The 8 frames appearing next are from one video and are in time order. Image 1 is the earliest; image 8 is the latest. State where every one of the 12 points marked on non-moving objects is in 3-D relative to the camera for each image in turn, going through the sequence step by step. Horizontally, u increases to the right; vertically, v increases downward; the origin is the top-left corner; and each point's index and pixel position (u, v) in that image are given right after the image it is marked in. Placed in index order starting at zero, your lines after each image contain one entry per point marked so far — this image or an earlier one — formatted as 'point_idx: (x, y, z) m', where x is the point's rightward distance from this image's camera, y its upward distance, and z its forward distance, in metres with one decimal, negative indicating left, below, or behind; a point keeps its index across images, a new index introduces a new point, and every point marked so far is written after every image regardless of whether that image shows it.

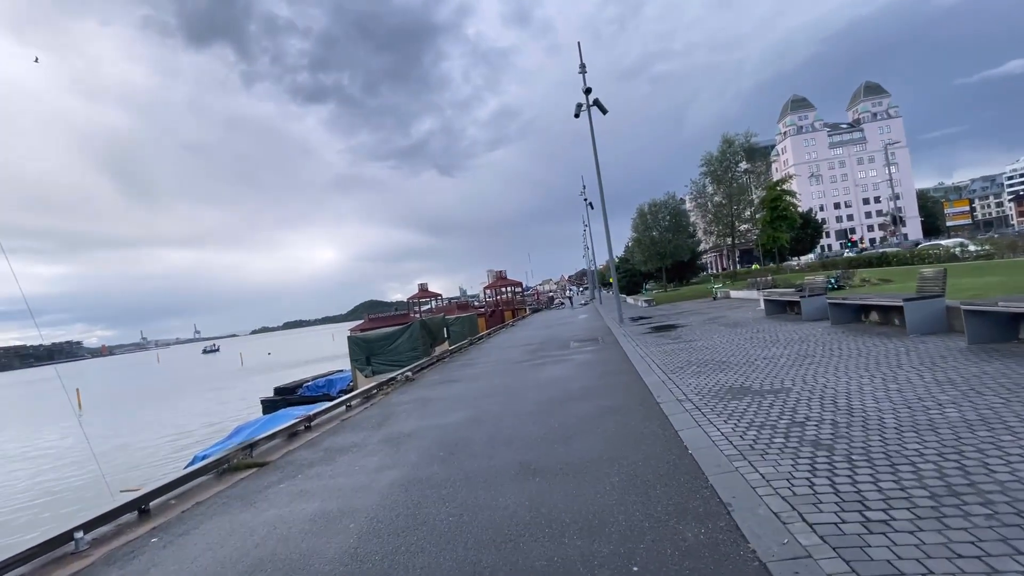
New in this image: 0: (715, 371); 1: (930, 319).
0: (+3.9, -1.6, +9.2) m
1: (+8.6, -0.6, +9.8) m
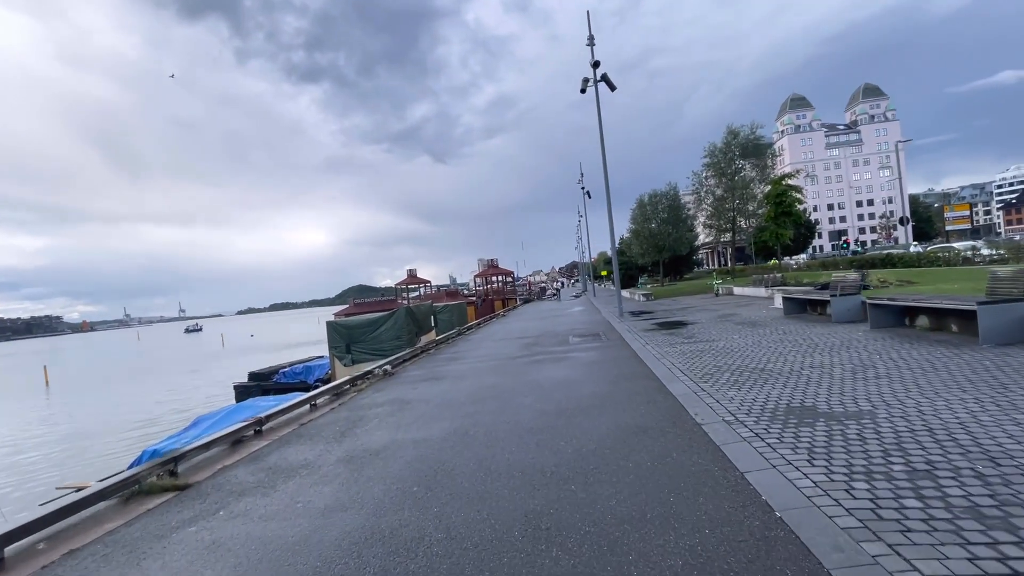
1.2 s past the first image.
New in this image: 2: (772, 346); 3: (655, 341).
0: (+3.9, -1.5, +7.6) m
1: (+8.6, -0.7, +8.2) m
2: (+5.9, -1.3, +10.8) m
3: (+4.0, -1.5, +13.4) m
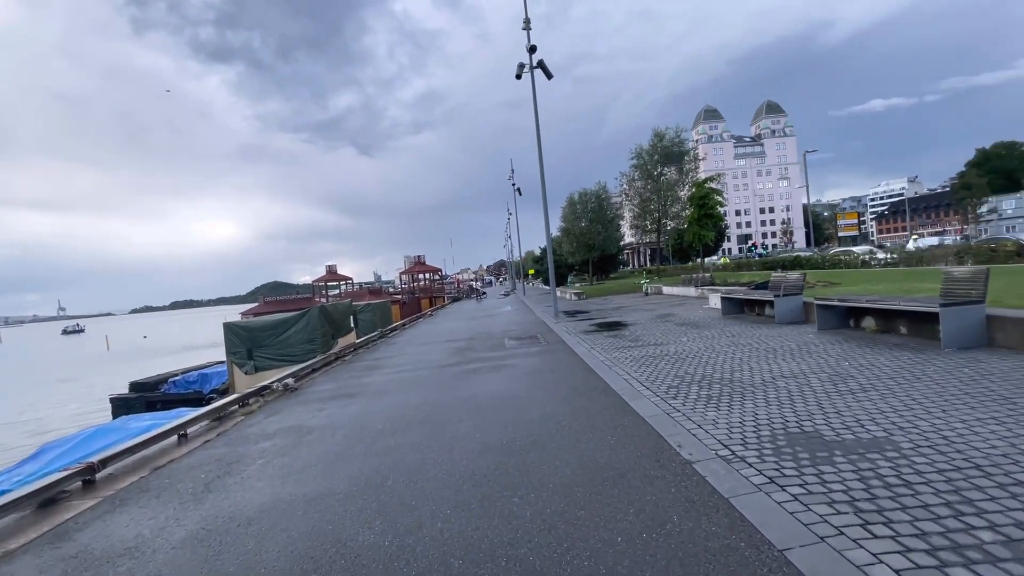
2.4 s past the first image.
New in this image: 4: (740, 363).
0: (+3.0, -1.5, +6.5) m
1: (+7.5, -0.7, +7.9) m
2: (+4.5, -1.3, +10.0) m
3: (+2.2, -1.4, +12.3) m
4: (+4.1, -1.3, +8.5) m
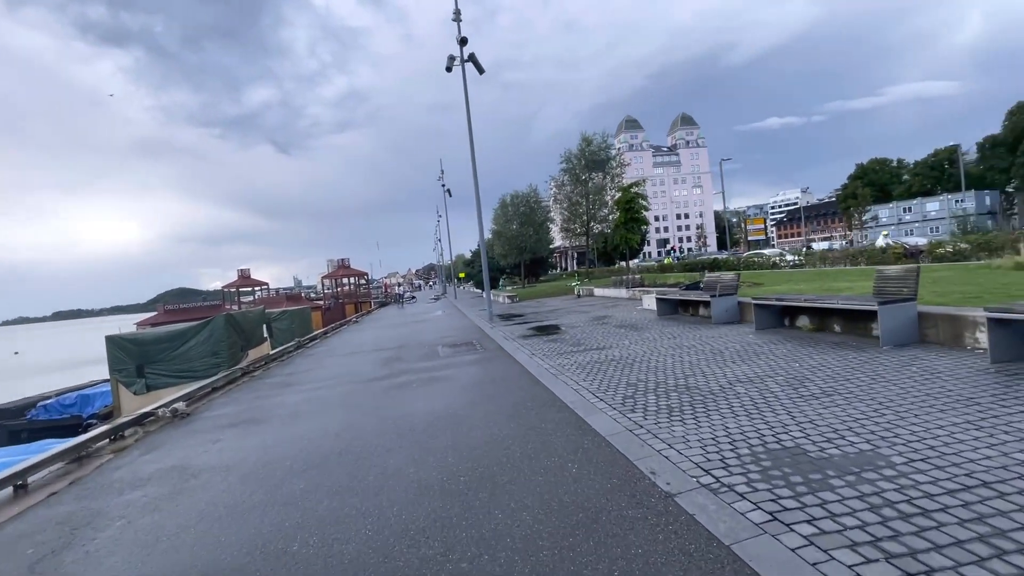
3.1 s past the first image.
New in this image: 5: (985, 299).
0: (+2.3, -1.5, +6.0) m
1: (+6.6, -0.7, +8.0) m
2: (+3.2, -1.3, +9.7) m
3: (+0.6, -1.5, +11.6) m
4: (+3.0, -1.3, +8.1) m
5: (+8.9, -0.2, +8.9) m
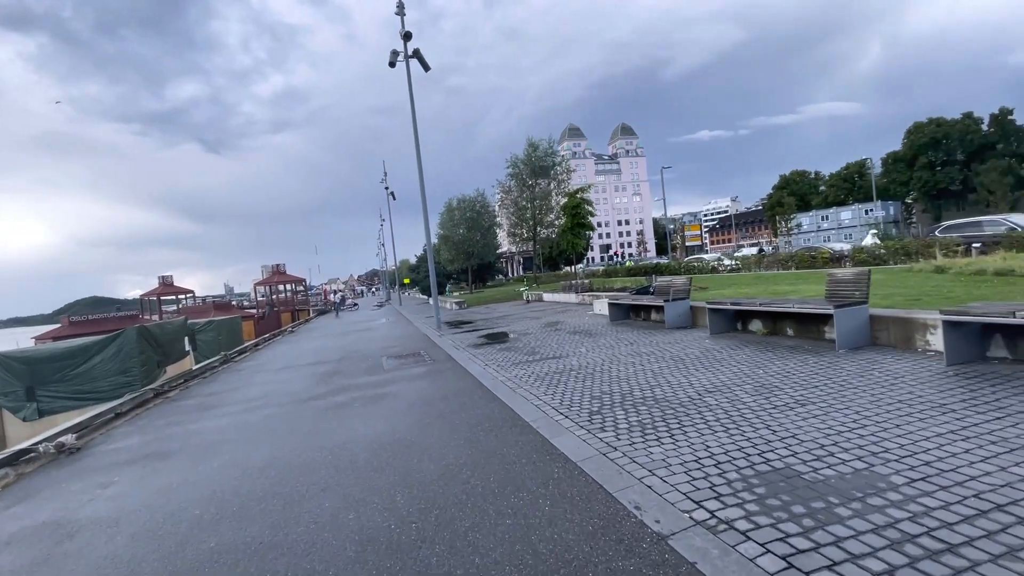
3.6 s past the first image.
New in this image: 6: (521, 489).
0: (+1.8, -1.5, +5.5) m
1: (+5.8, -0.7, +8.0) m
2: (+2.3, -1.4, +9.3) m
3: (-0.5, -1.6, +10.9) m
4: (+2.3, -1.4, +7.7) m
5: (+8.0, -0.3, +9.3) m
6: (+0.1, -1.8, +4.2) m
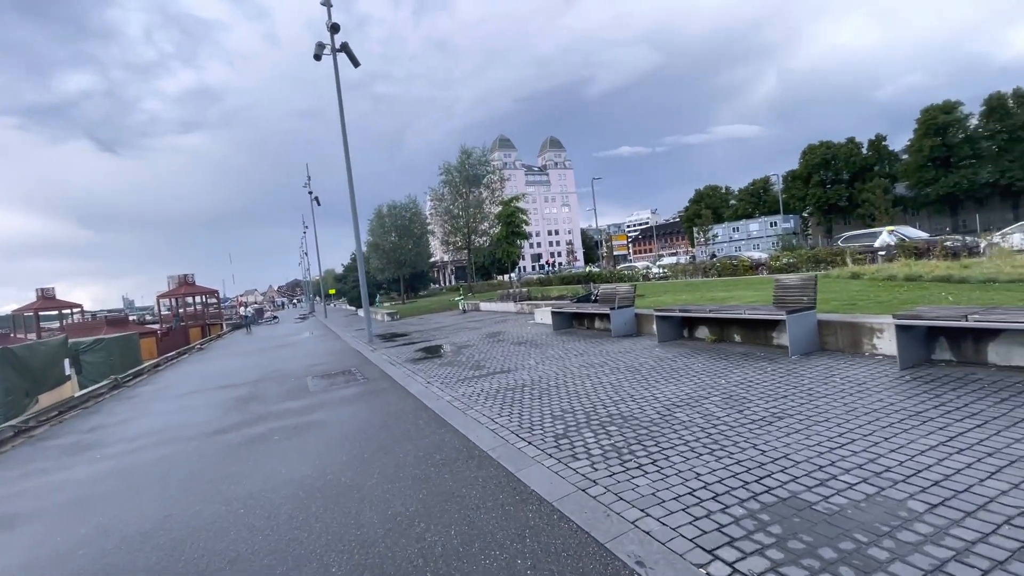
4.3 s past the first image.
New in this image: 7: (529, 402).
0: (+1.3, -1.6, +5.0) m
1: (+5.0, -0.8, +8.1) m
2: (+1.4, -1.6, +8.8) m
3: (-1.7, -1.8, +10.0) m
4: (+1.6, -1.5, +7.2) m
5: (+7.0, -0.4, +9.6) m
6: (-0.1, -1.8, +3.4) m
7: (+0.3, -1.7, +7.0) m
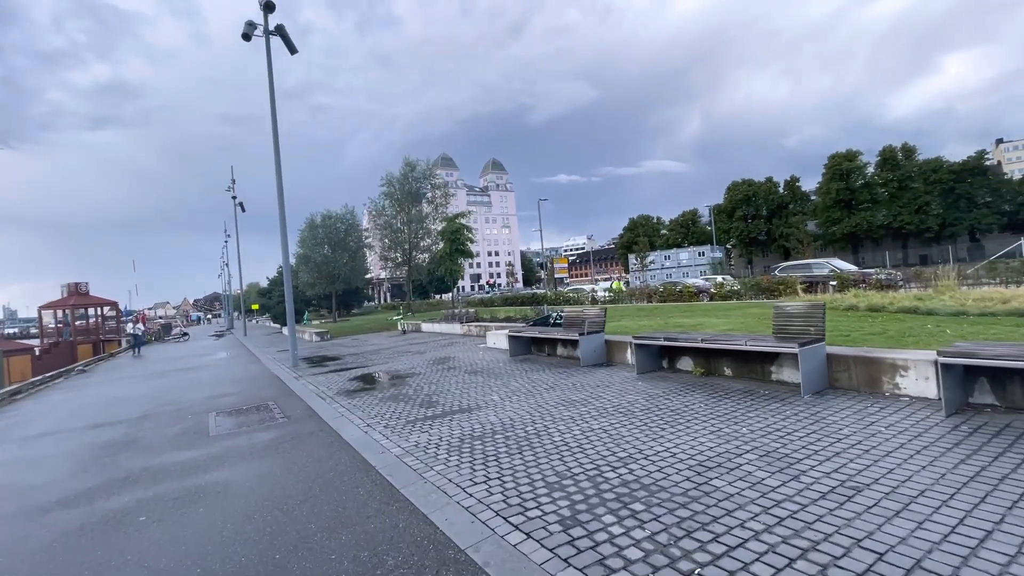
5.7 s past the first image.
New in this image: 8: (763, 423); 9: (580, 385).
0: (+1.3, -1.8, +3.5) m
1: (+4.5, -1.2, +7.1) m
2: (+0.8, -1.9, +7.3) m
3: (-2.3, -2.1, +8.1) m
4: (+1.2, -1.8, +5.8) m
5: (+6.3, -0.9, +8.9) m
6: (0.0, -1.9, +1.7) m
7: (0.0, -1.9, +5.4) m
8: (+3.1, -1.7, +6.0) m
9: (+1.3, -1.9, +9.1) m
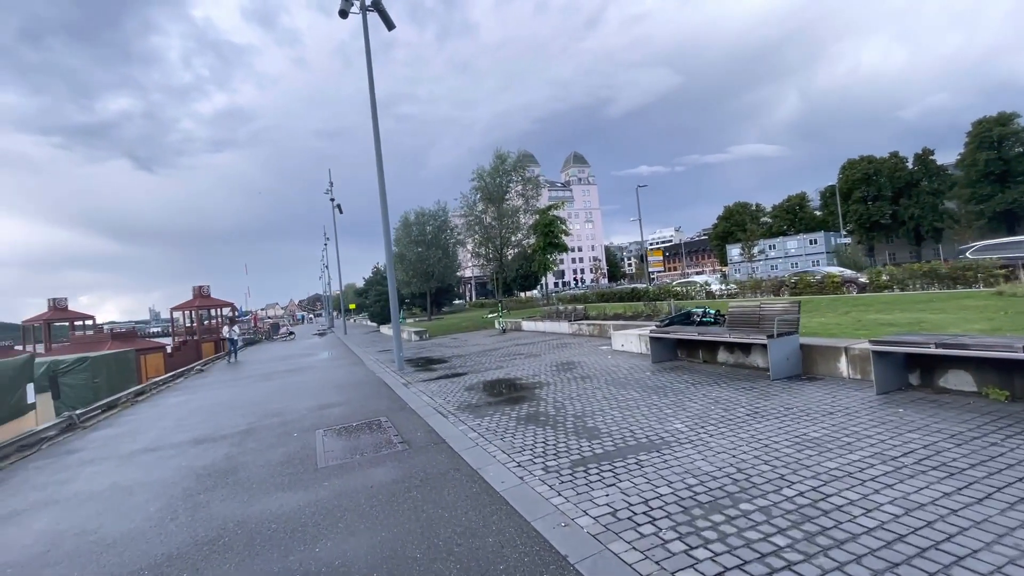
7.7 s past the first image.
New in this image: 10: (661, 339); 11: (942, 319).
0: (+2.9, -1.6, +0.9) m
1: (+6.6, -1.0, +3.9) m
2: (+3.1, -1.7, +4.8) m
3: (+0.1, -2.0, +6.1) m
4: (+3.2, -1.7, +3.2) m
5: (+8.7, -0.6, +5.4) m
6: (+1.4, -1.8, -0.6) m
7: (+1.9, -1.8, +3.0) m
8: (+5.1, -1.4, +3.0) m
9: (+3.8, -1.6, +6.5) m
10: (+3.5, -1.2, +10.9) m
11: (+8.7, -0.6, +9.6) m
